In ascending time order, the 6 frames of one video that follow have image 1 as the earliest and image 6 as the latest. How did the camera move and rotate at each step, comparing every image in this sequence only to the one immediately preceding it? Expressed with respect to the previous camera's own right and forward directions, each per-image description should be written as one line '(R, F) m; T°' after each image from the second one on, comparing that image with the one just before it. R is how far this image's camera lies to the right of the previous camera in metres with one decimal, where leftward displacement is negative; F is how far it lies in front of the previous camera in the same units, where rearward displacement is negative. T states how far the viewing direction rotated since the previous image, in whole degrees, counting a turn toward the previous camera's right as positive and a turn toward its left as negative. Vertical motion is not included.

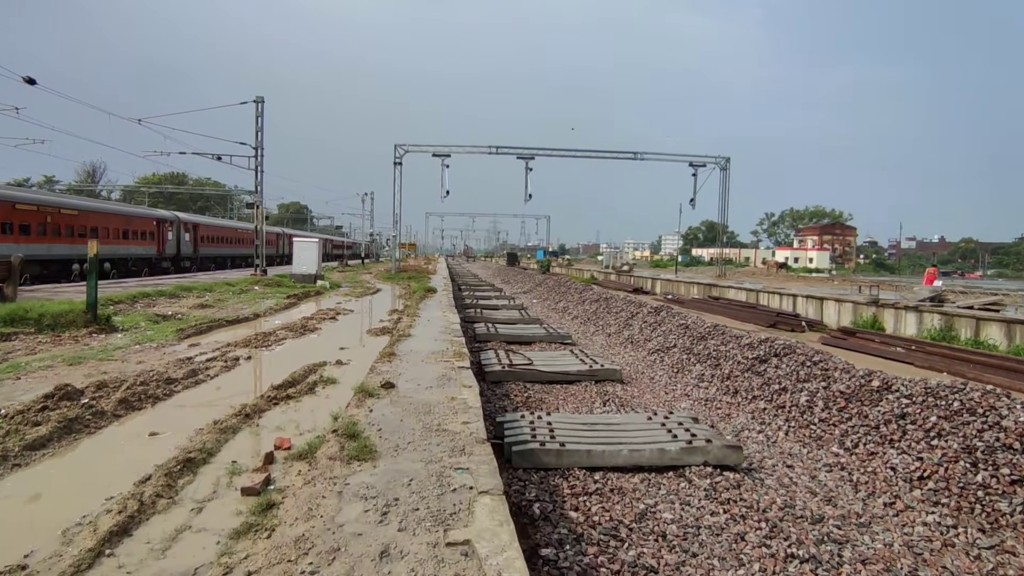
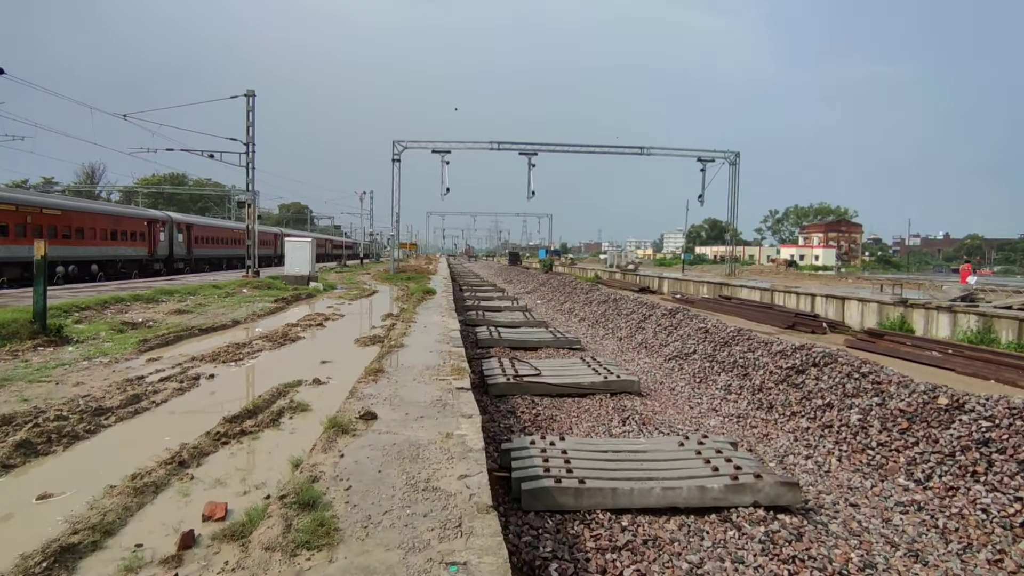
(-0.1, +1.0) m; 0°
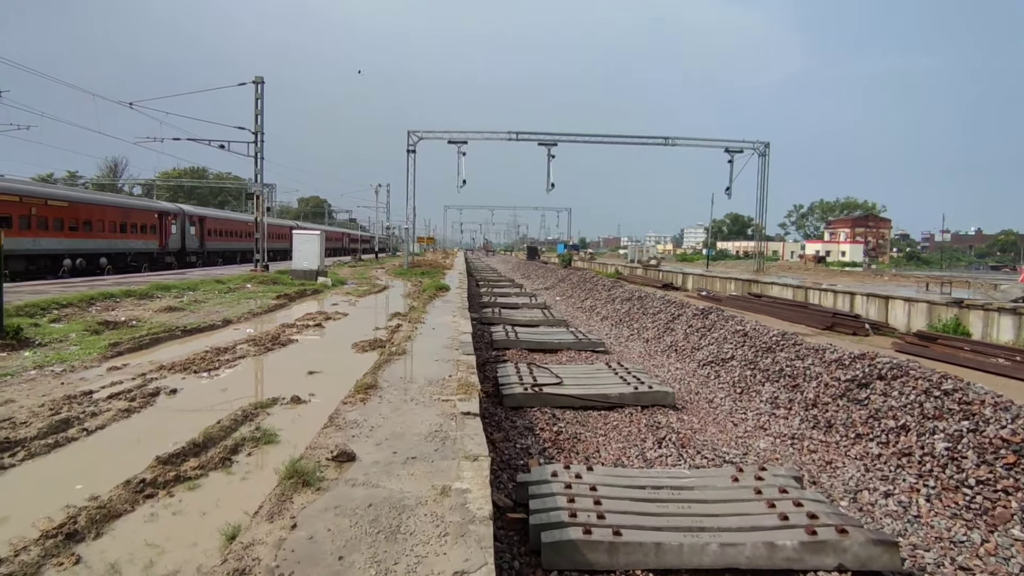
(0.0, +1.0) m; -2°
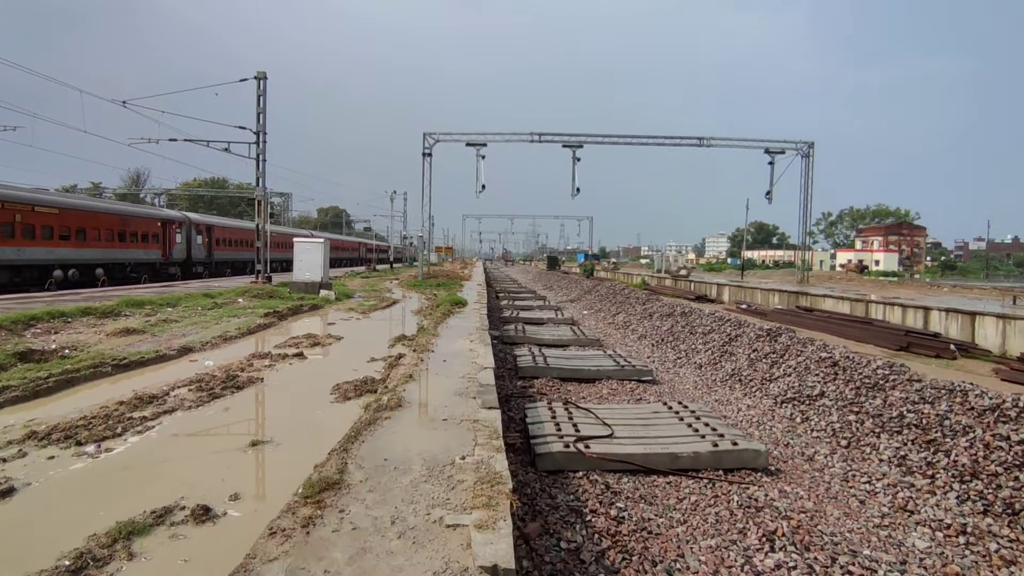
(-0.2, +2.0) m; -2°
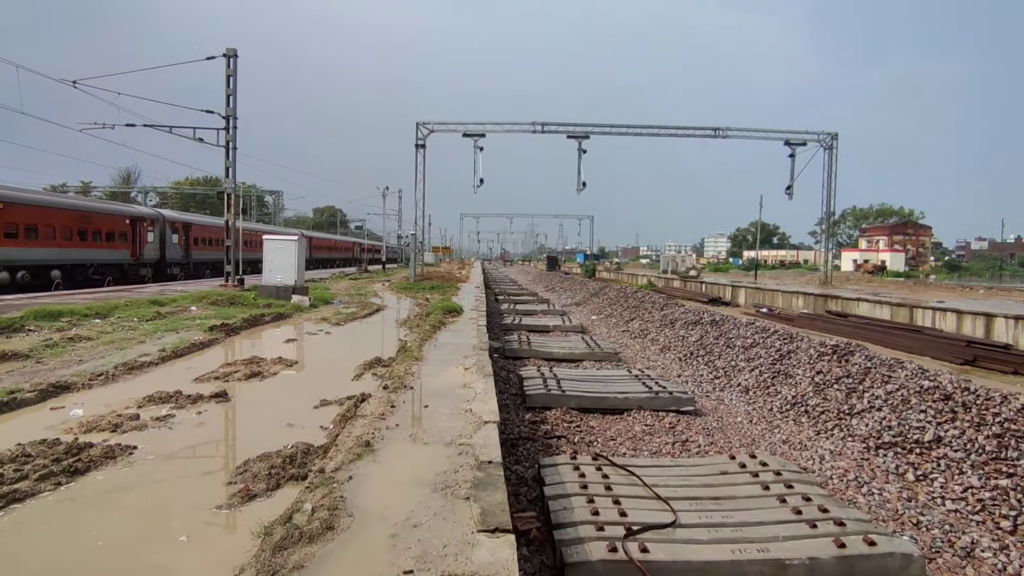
(-0.1, +2.2) m; 0°
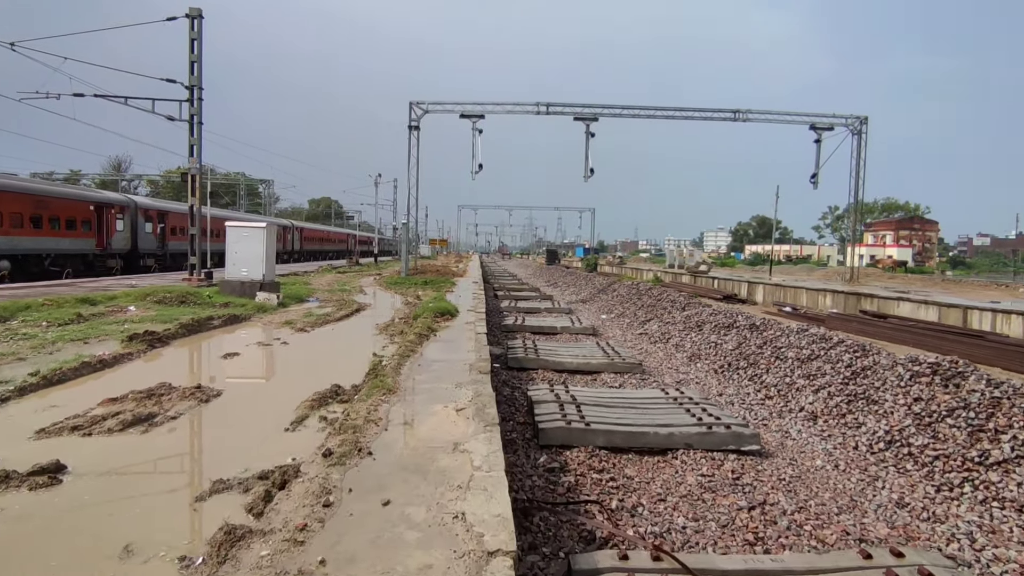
(-0.1, +2.1) m; 0°
